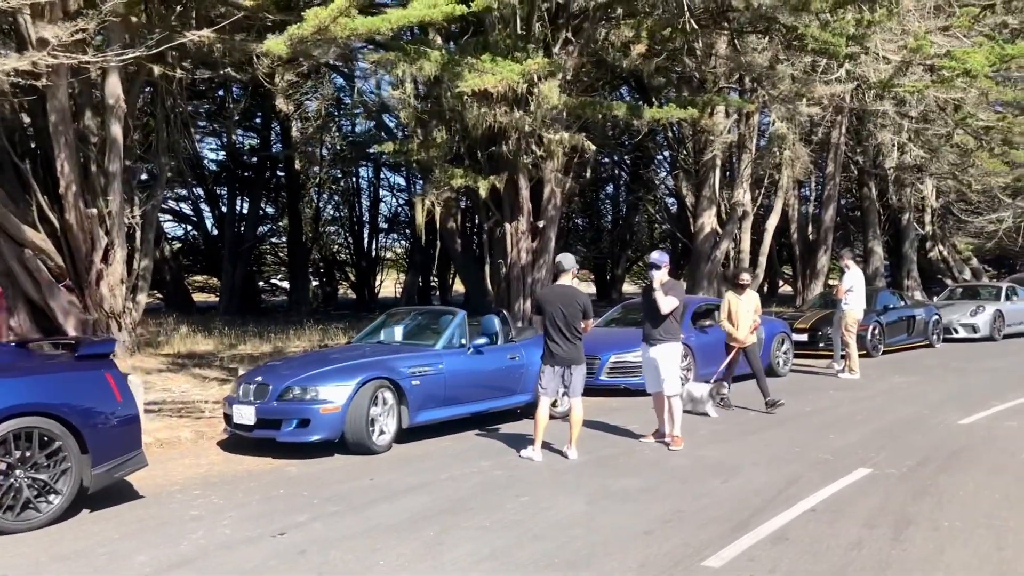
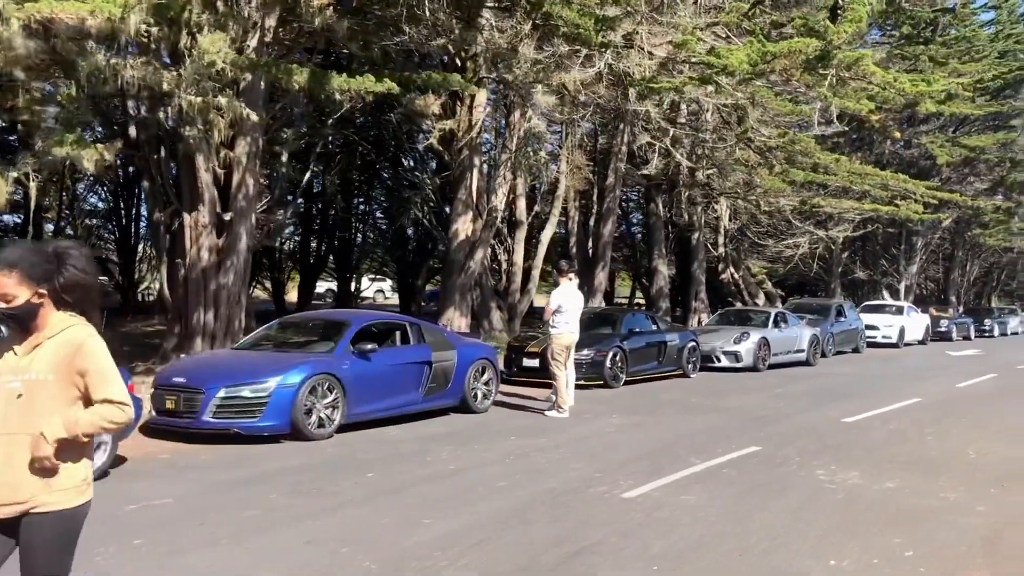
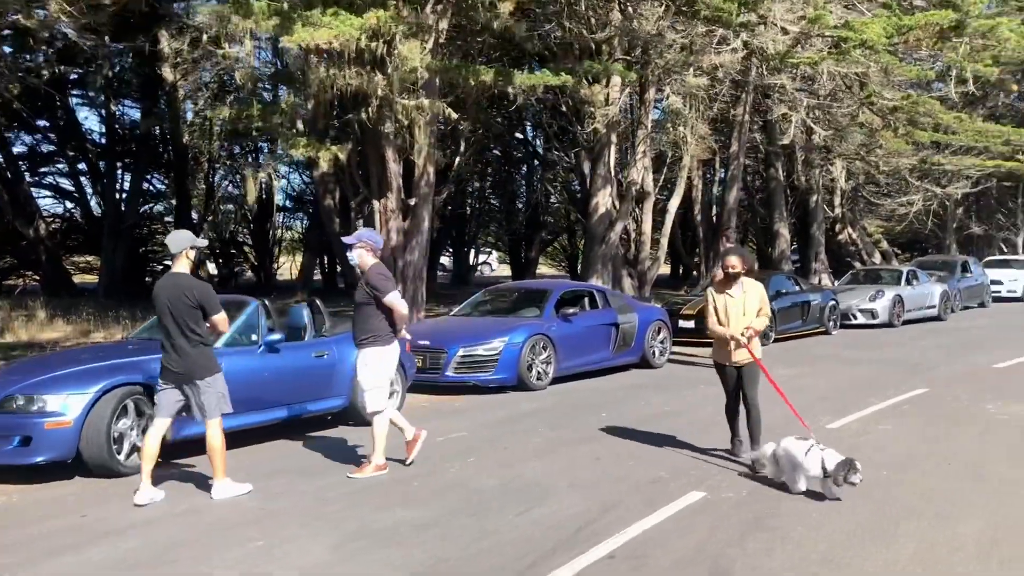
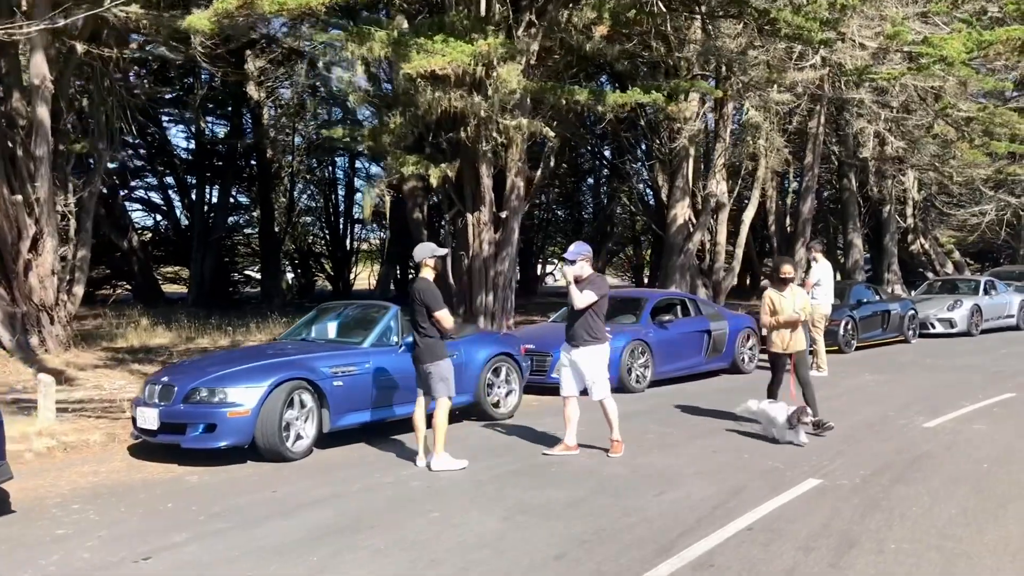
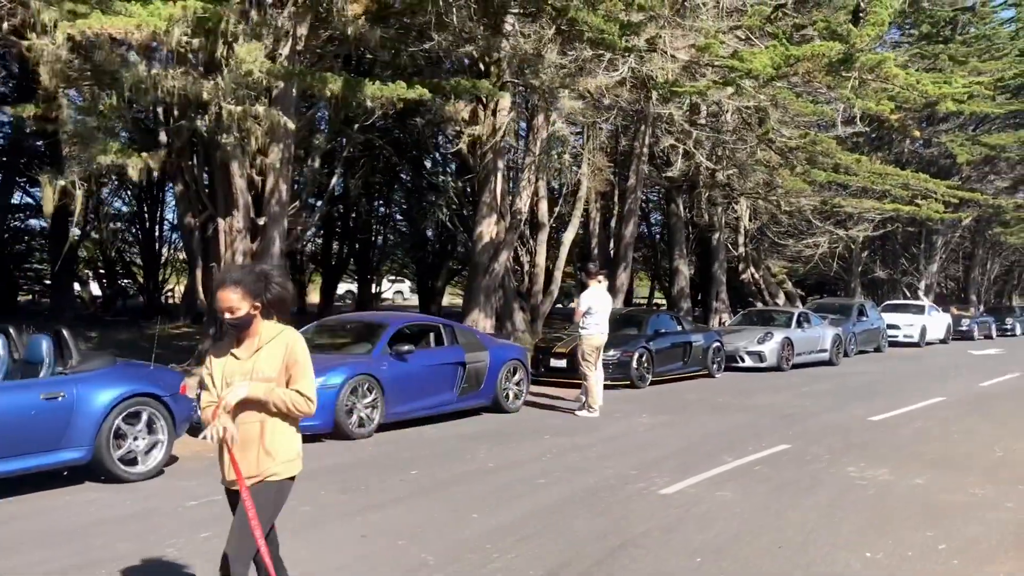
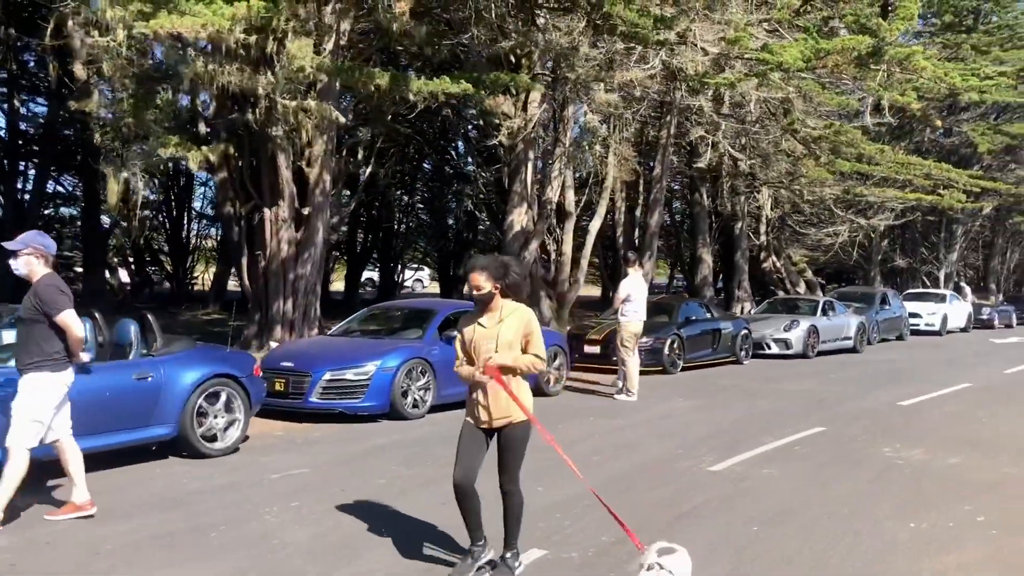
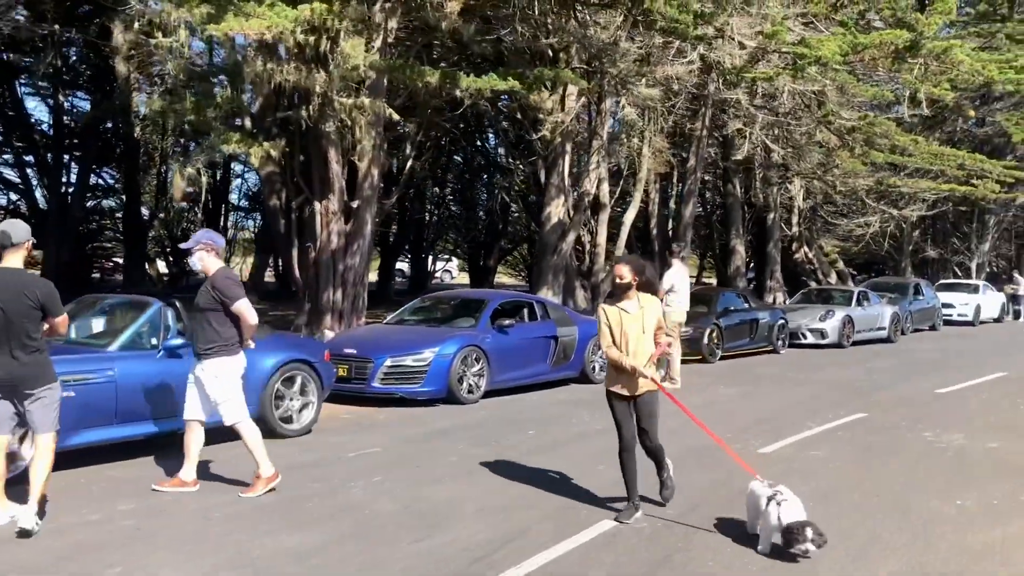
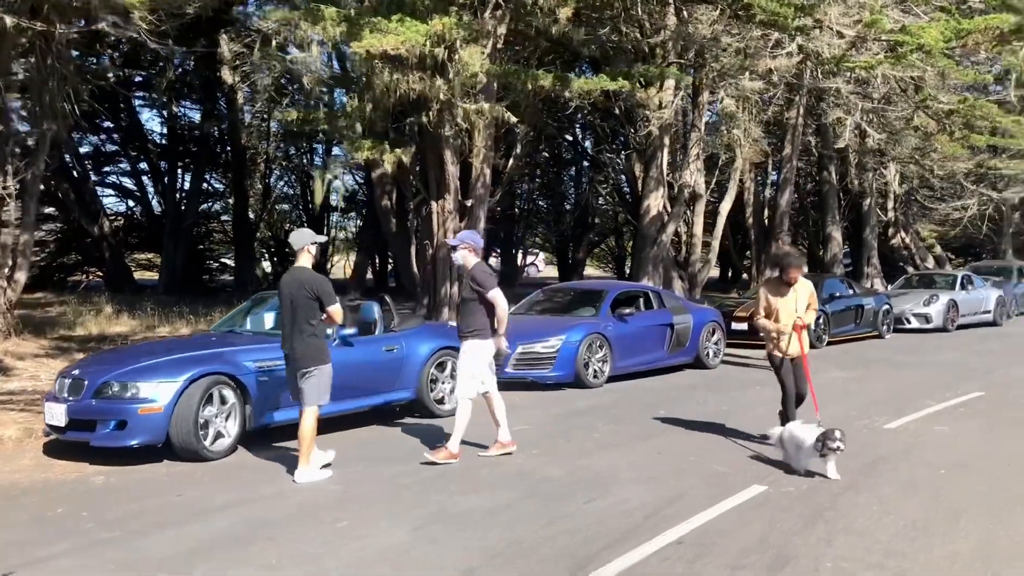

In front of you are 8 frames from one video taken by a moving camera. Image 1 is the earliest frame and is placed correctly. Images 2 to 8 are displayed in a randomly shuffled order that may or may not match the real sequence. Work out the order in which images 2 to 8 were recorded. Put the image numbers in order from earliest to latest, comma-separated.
4, 8, 3, 7, 6, 5, 2
